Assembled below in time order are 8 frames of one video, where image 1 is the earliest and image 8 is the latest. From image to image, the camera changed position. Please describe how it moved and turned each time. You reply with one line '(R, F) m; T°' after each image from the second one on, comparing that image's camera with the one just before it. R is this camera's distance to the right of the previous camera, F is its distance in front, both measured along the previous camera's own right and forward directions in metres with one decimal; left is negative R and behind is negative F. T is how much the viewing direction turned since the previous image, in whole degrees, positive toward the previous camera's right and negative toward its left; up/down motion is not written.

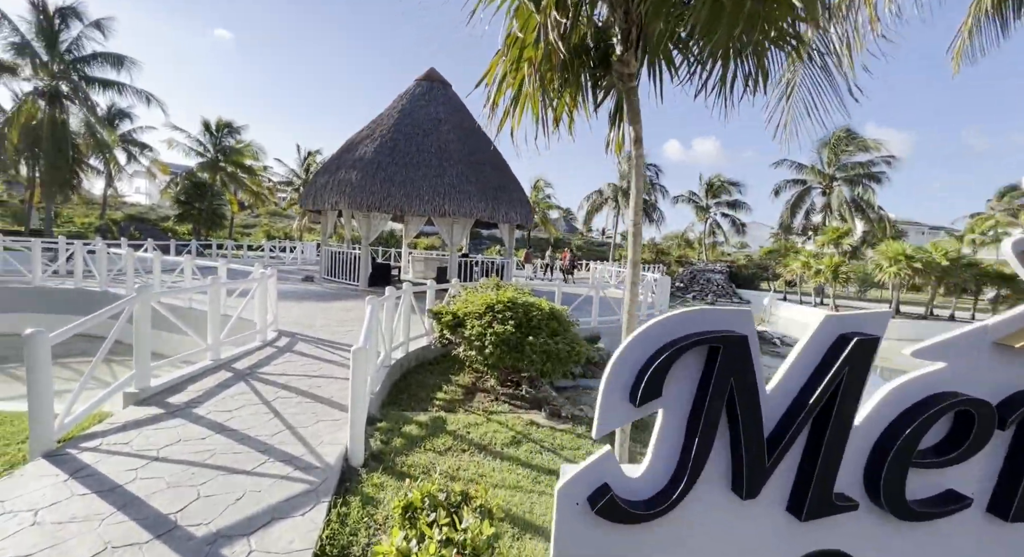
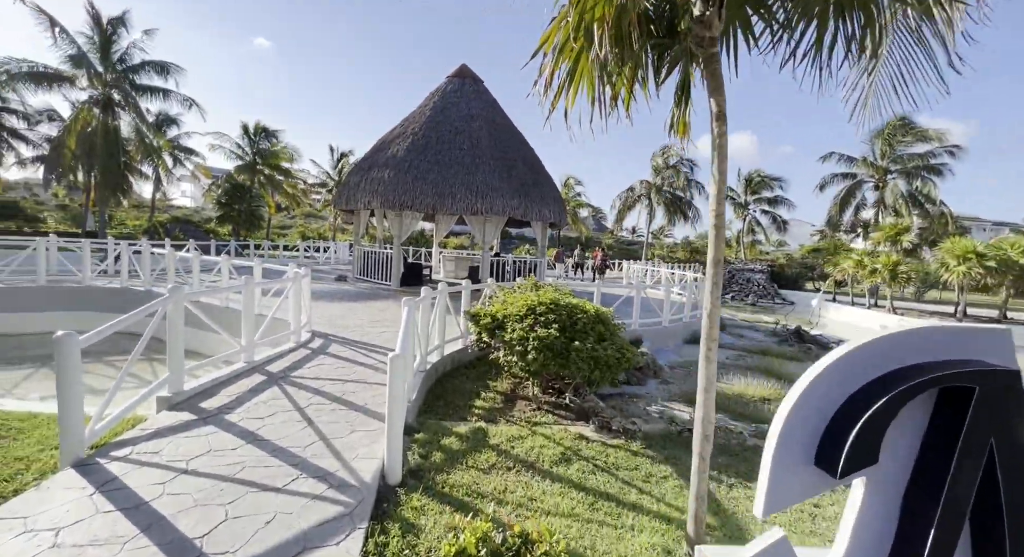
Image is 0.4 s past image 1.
(-0.1, +0.3) m; -4°
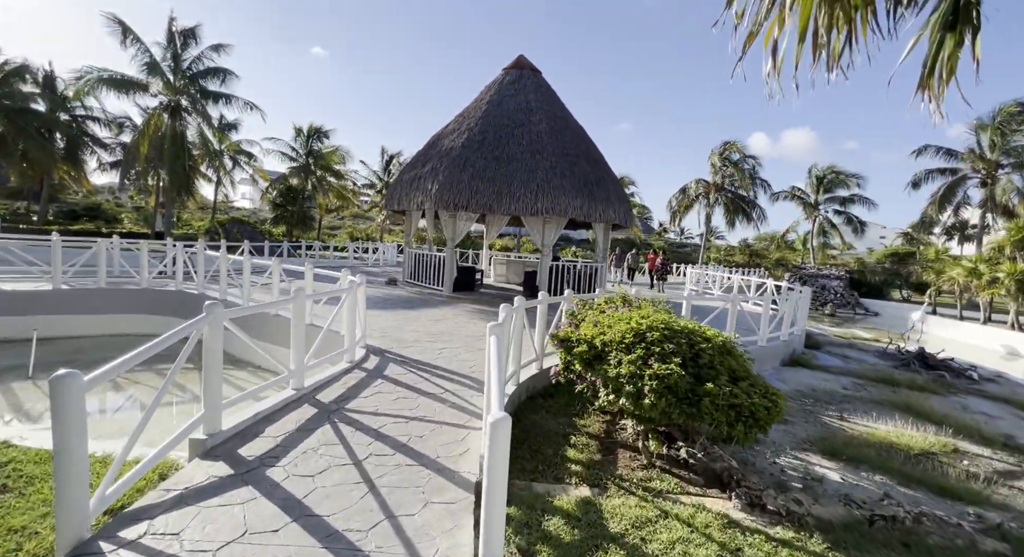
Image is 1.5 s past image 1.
(-0.5, +0.9) m; -5°
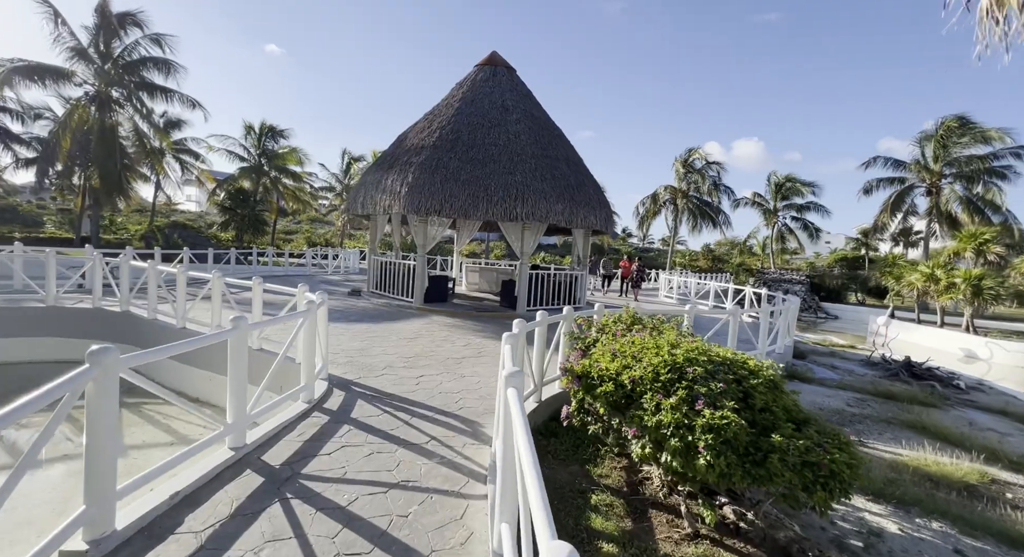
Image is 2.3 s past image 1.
(-0.3, +0.8) m; +5°
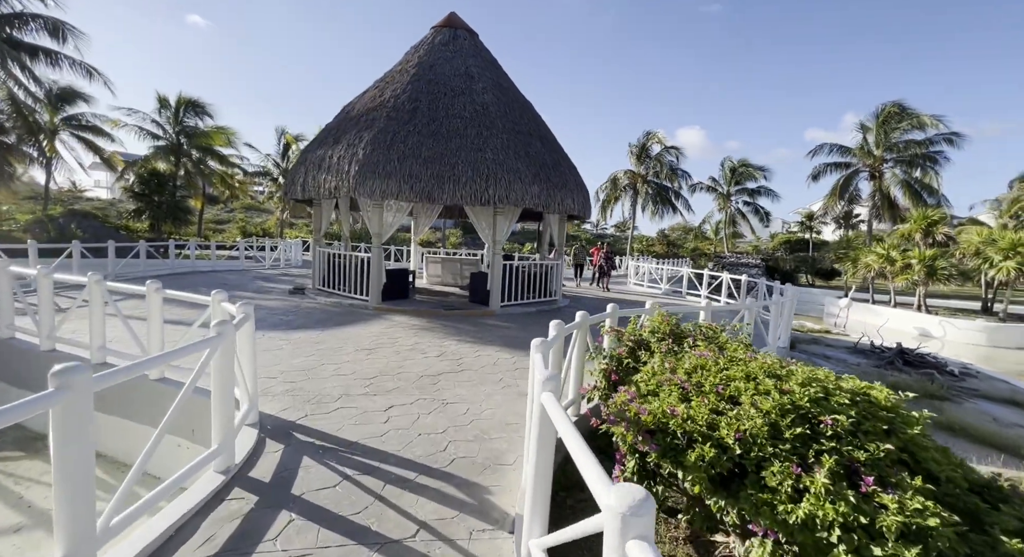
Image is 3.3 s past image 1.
(-0.4, +1.2) m; +6°
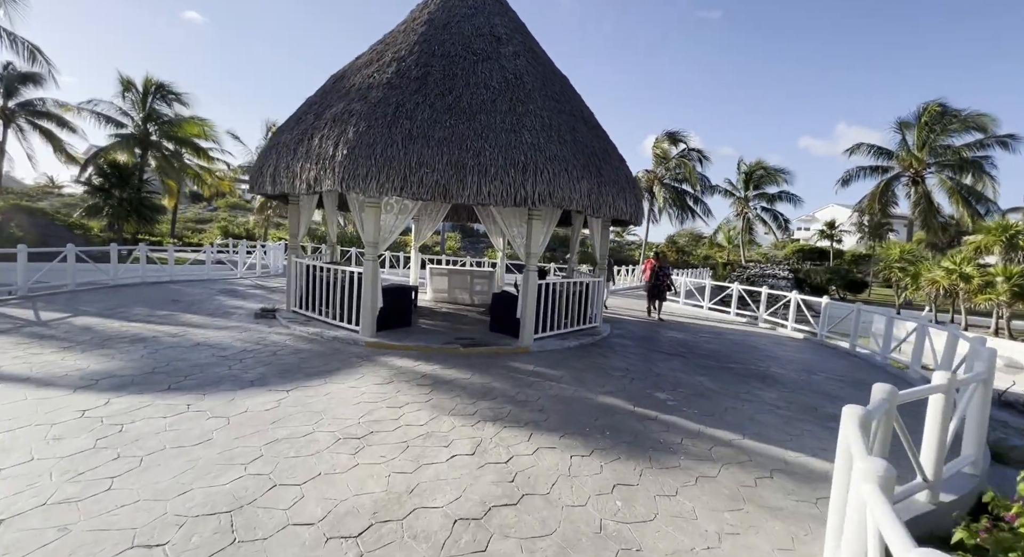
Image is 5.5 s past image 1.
(-0.7, +2.4) m; +1°
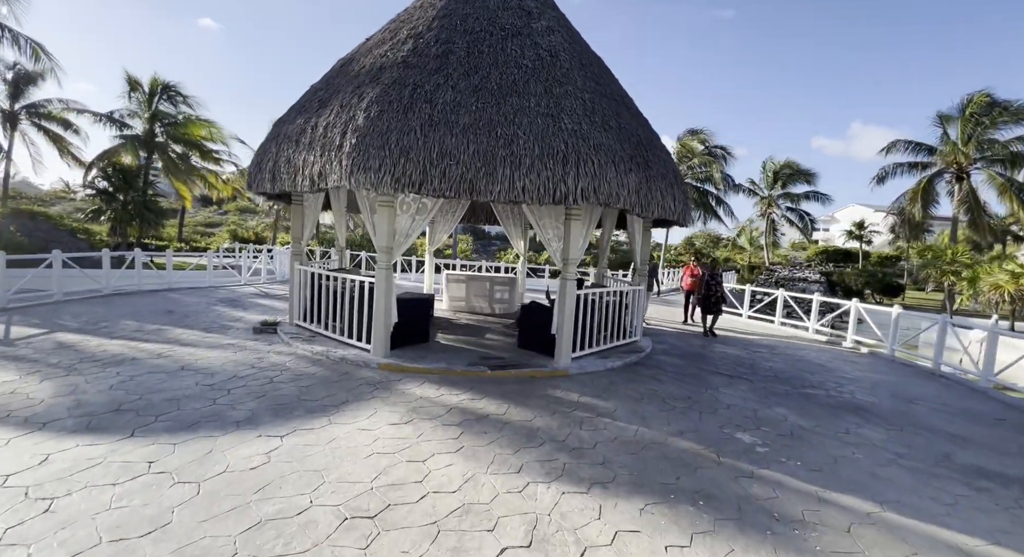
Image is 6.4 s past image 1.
(-0.3, +1.0) m; -1°
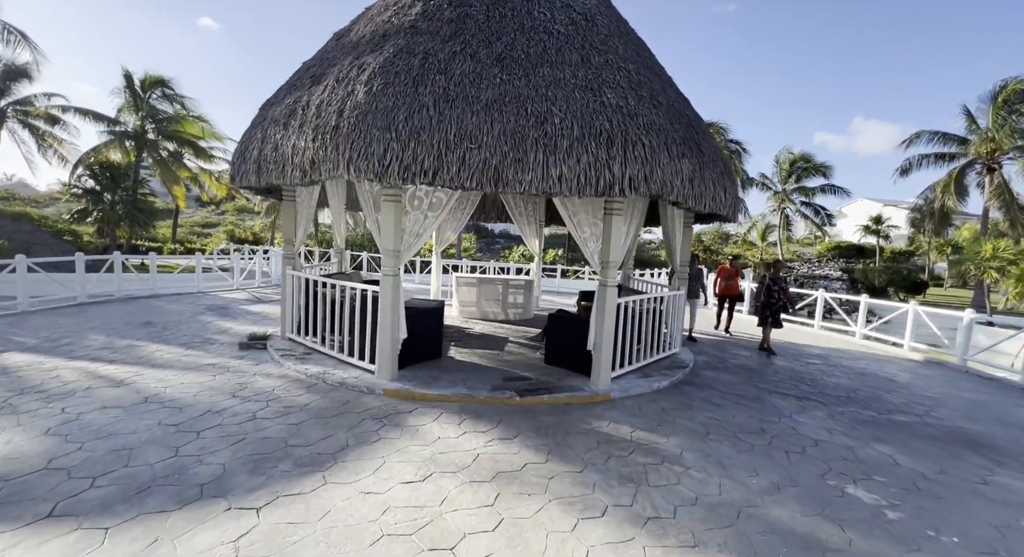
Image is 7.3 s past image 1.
(-0.3, +1.0) m; 0°
